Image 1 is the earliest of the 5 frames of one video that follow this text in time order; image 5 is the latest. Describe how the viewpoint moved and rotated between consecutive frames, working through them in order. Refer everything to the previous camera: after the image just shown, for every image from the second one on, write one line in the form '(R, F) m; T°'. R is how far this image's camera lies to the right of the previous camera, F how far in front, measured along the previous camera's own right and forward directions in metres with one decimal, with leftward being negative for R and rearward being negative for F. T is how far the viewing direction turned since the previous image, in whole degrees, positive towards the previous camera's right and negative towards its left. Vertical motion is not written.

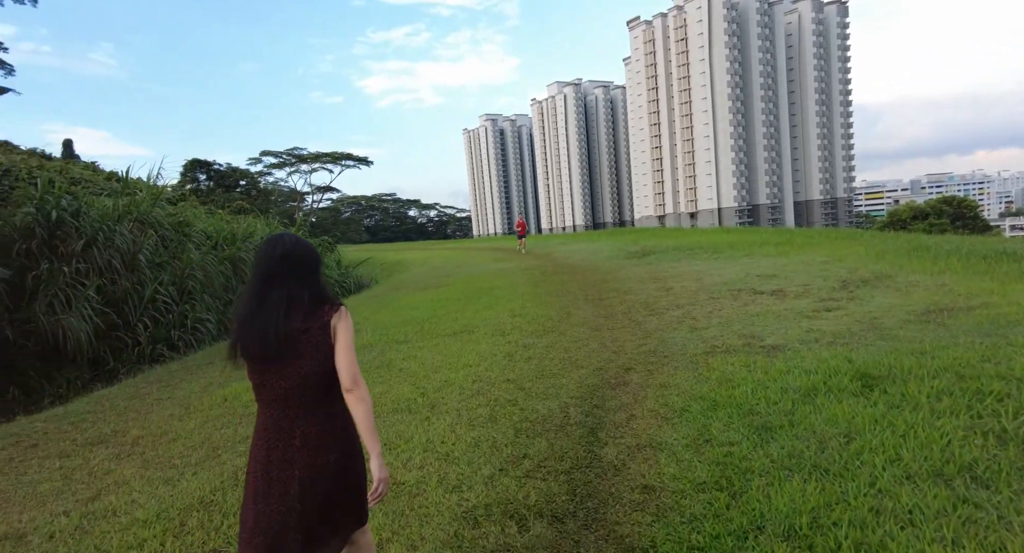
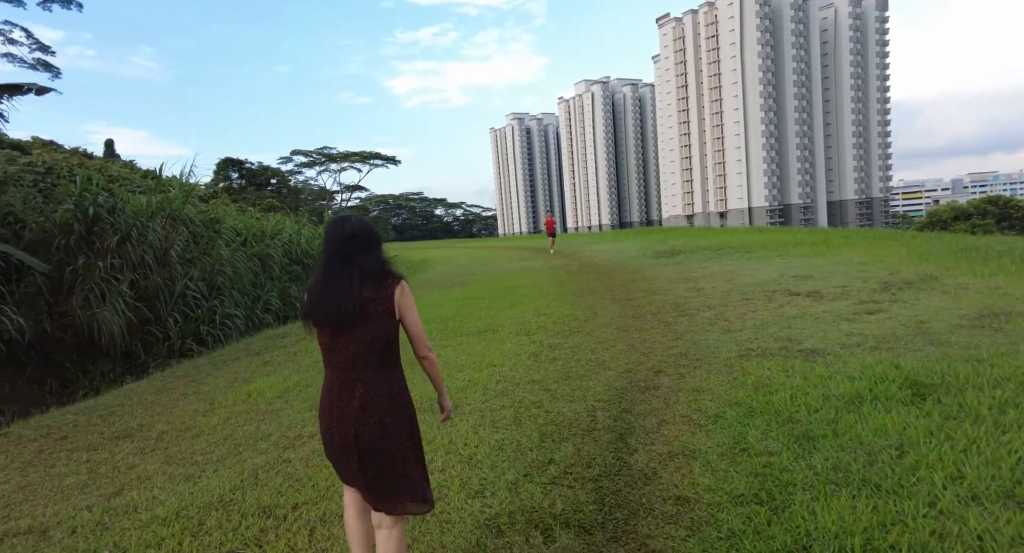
(0.0, +0.1) m; -3°
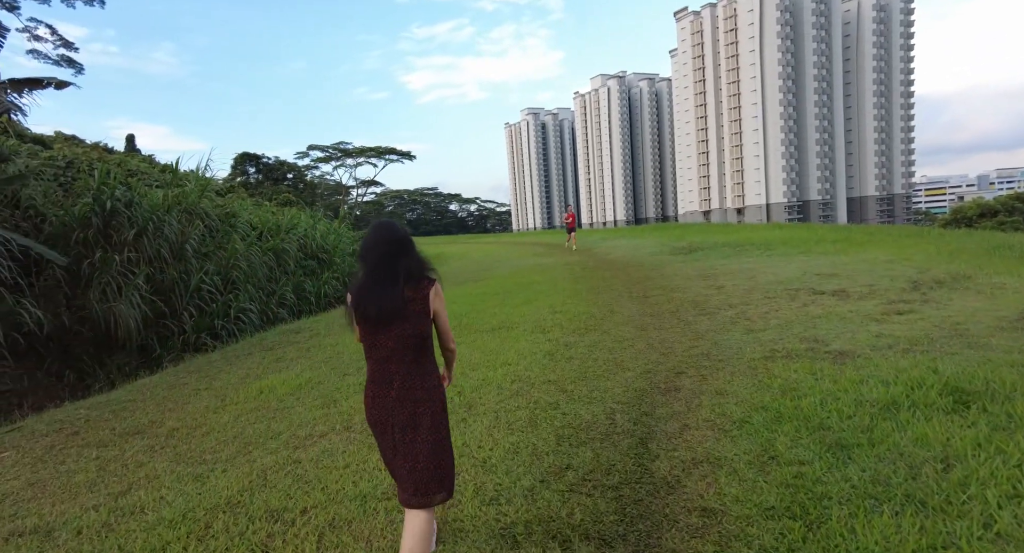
(0.0, +0.1) m; -1°
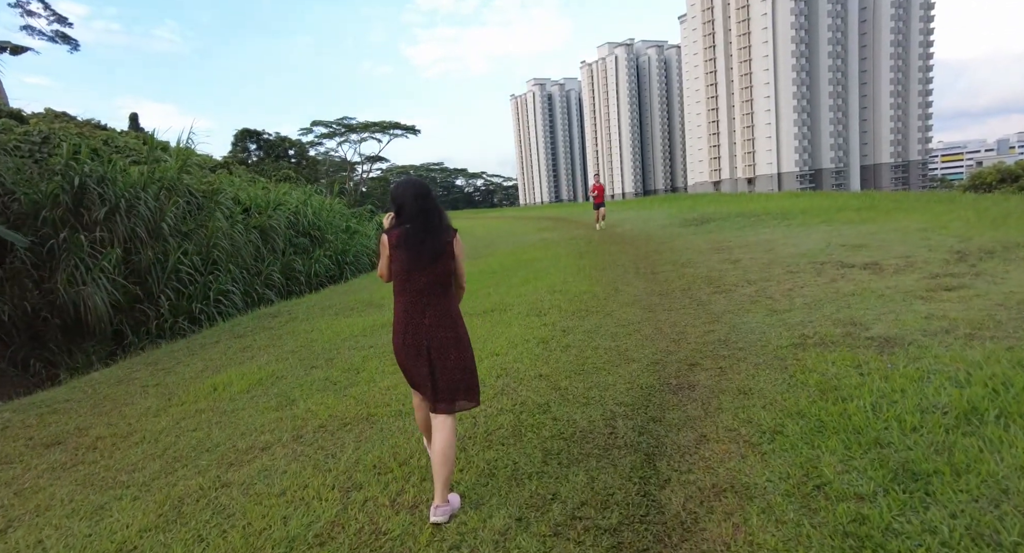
(+0.2, +0.7) m; -1°
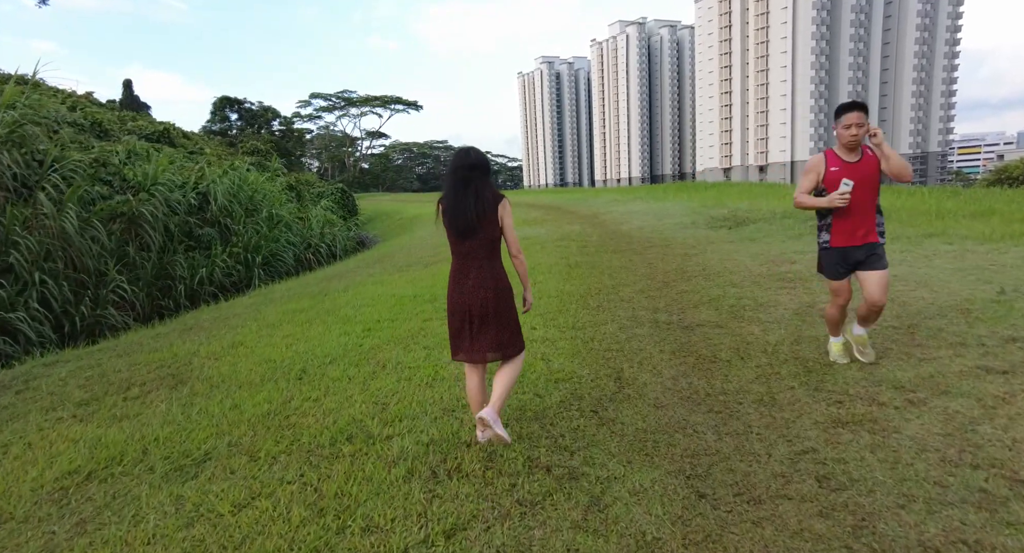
(+0.6, +3.5) m; 0°
